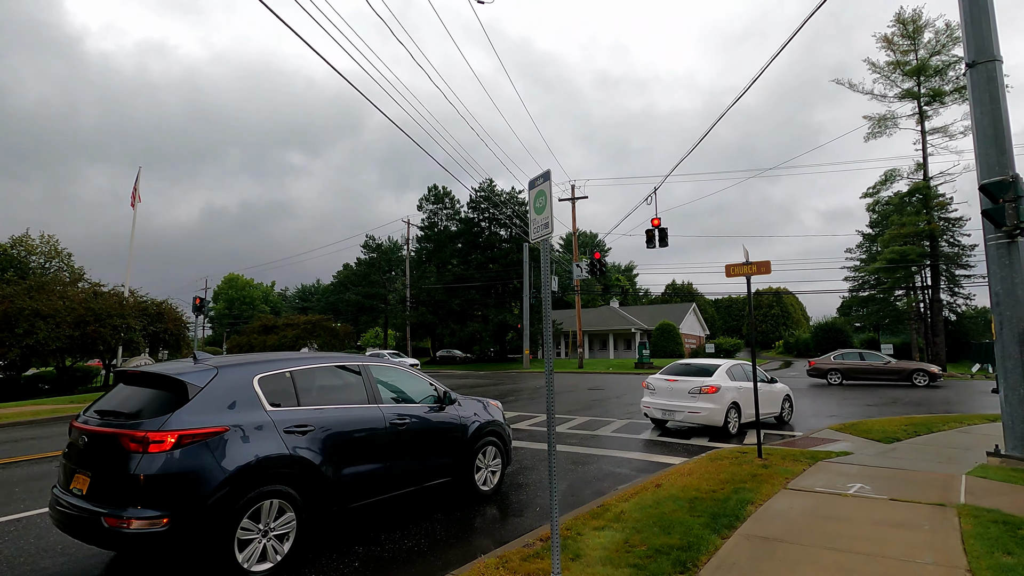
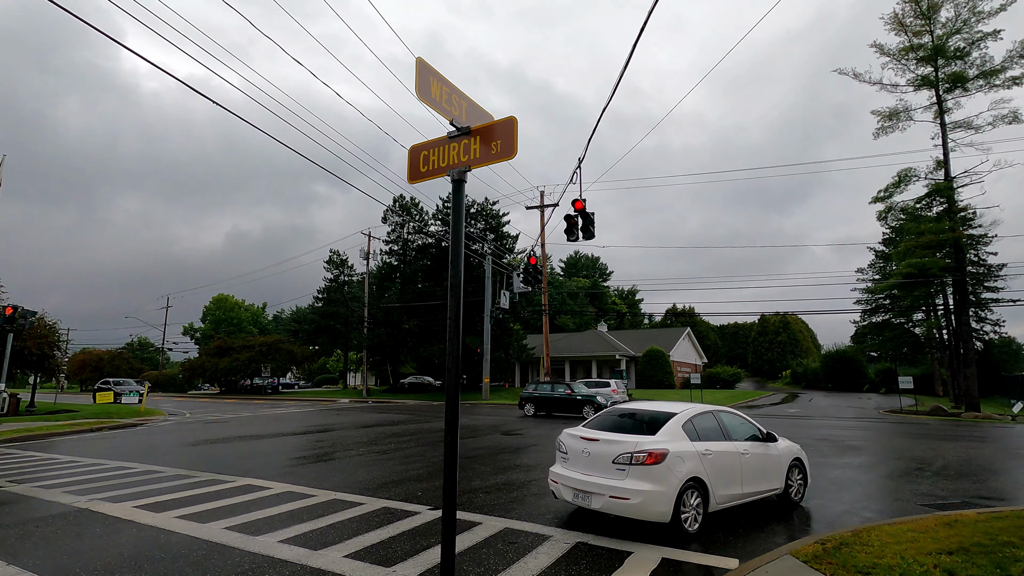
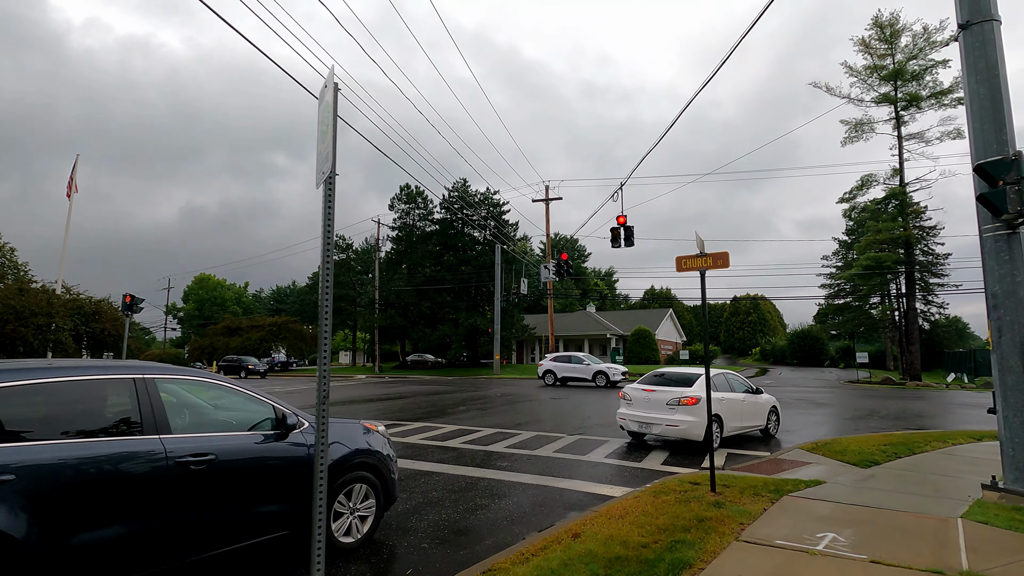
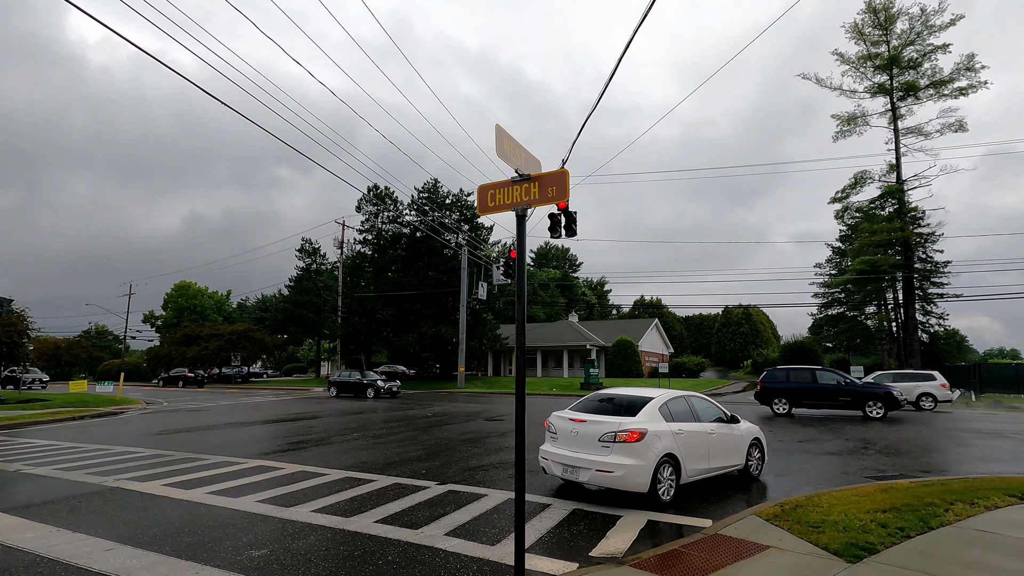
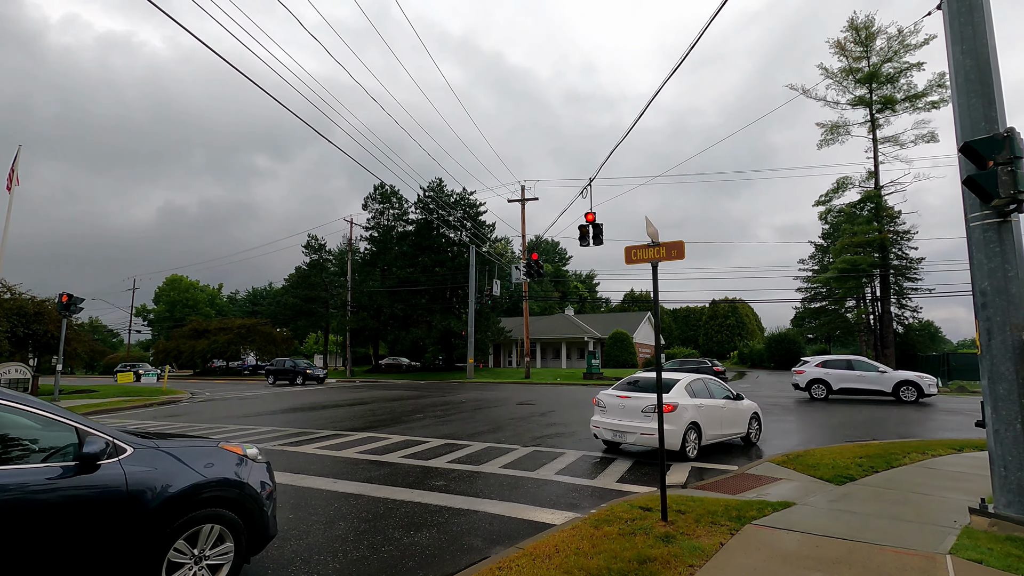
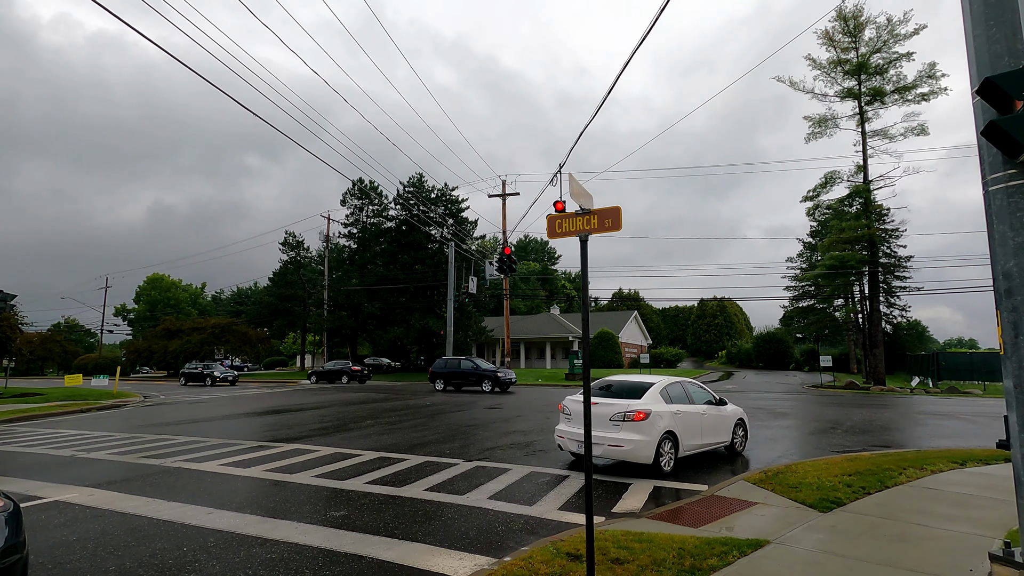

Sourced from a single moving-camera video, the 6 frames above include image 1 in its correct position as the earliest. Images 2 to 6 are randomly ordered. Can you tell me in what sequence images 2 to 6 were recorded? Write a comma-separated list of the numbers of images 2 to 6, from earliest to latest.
3, 5, 6, 4, 2
